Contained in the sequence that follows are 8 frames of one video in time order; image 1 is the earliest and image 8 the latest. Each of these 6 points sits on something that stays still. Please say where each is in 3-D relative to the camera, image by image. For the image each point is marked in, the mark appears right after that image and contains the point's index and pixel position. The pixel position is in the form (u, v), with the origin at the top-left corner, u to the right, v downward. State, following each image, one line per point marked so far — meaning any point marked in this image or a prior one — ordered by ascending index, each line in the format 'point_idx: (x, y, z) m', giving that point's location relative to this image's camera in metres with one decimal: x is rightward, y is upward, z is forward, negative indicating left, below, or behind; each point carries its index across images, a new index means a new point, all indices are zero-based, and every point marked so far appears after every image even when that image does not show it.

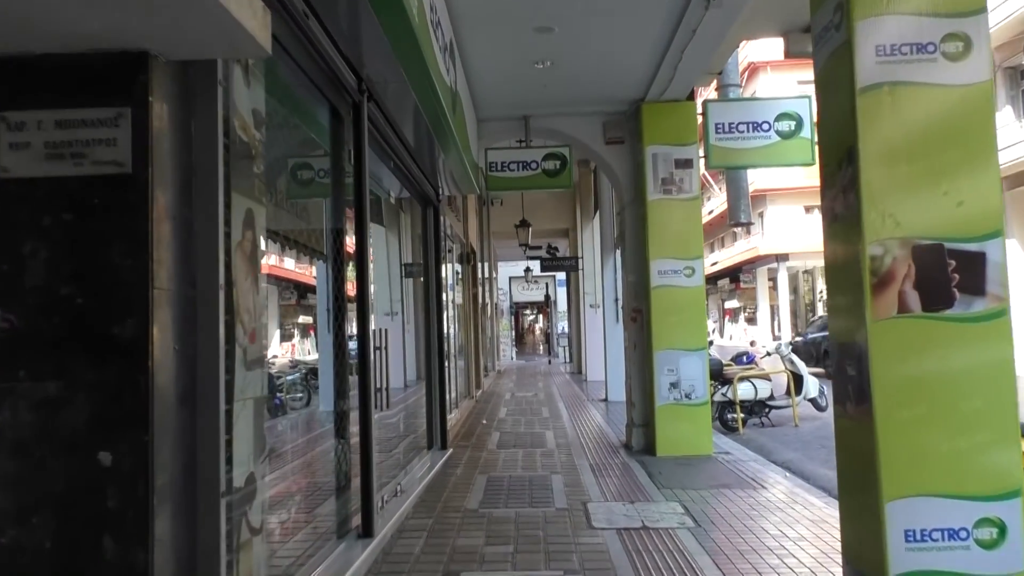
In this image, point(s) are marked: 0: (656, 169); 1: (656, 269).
0: (+1.3, +1.0, +7.0) m
1: (+1.3, +0.2, +7.0) m
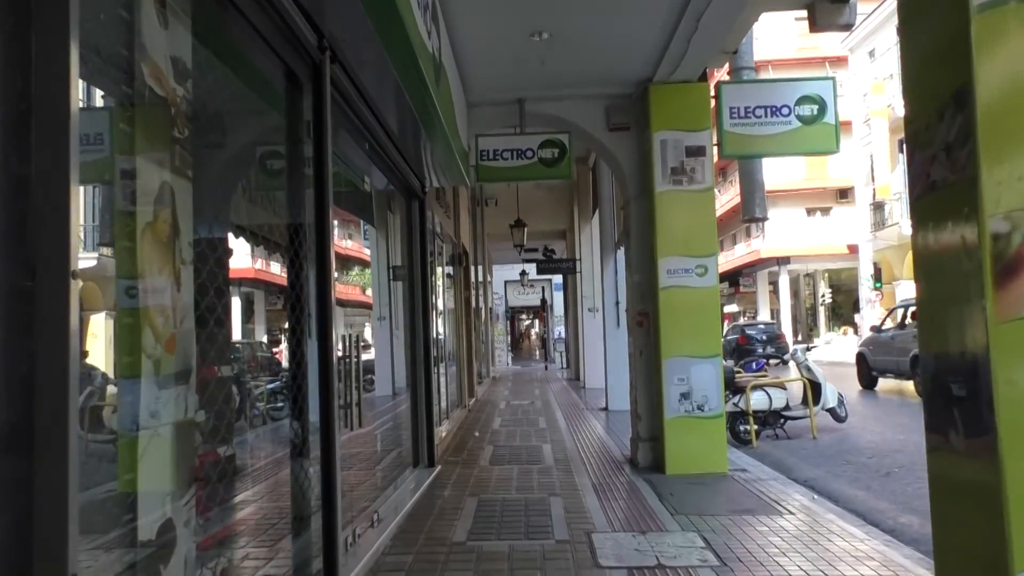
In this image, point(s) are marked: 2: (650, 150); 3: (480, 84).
0: (+1.2, +1.0, +6.4) m
1: (+1.2, +0.2, +6.3) m
2: (+1.1, +1.1, +6.4) m
3: (-0.3, +1.7, +6.5) m
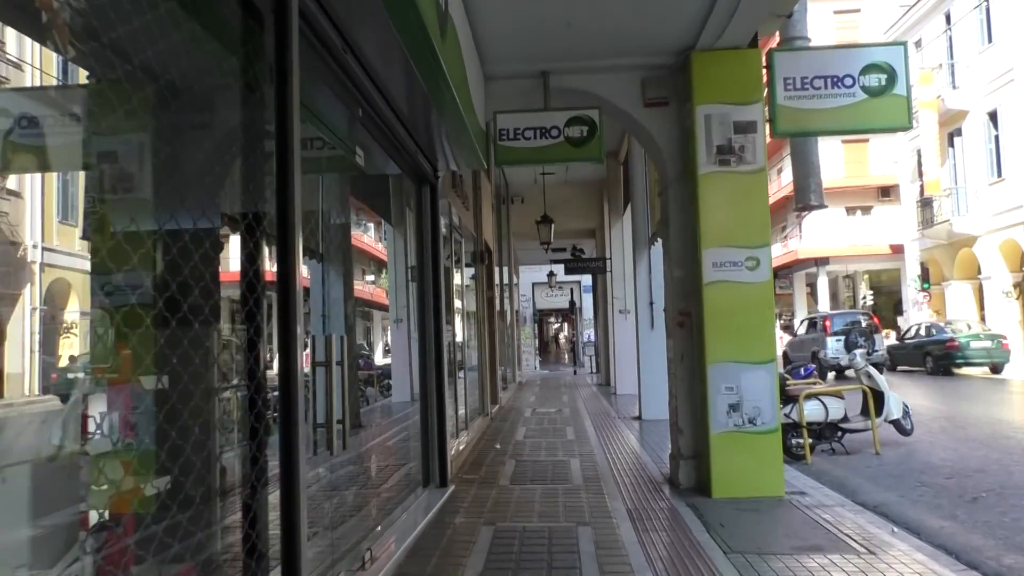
0: (+1.4, +1.1, +5.6) m
1: (+1.4, +0.2, +5.5) m
2: (+1.3, +1.1, +5.6) m
3: (-0.1, +1.7, +5.8) m
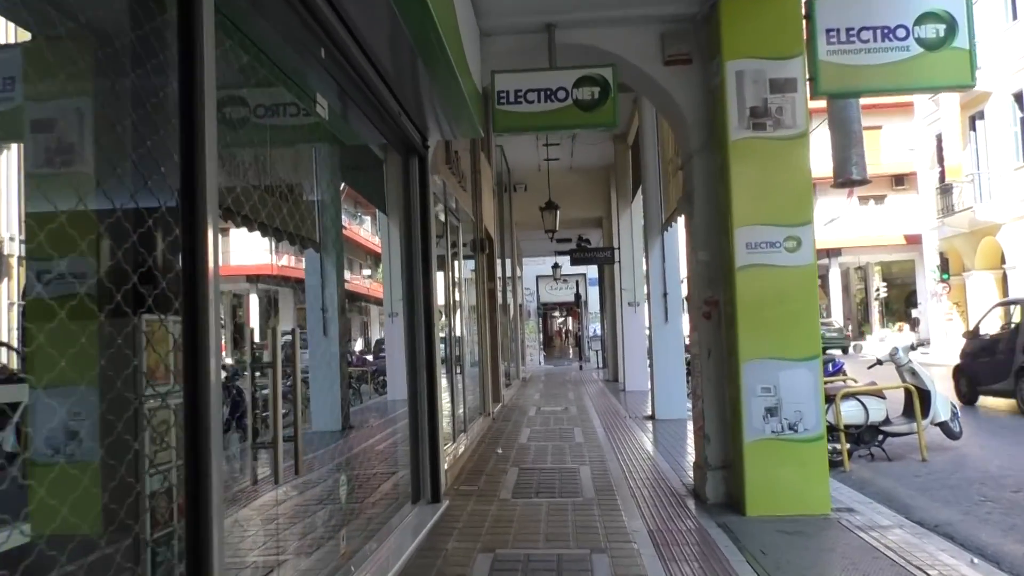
0: (+1.4, +1.2, +4.8) m
1: (+1.4, +0.3, +4.7) m
2: (+1.3, +1.2, +4.9) m
3: (-0.1, +1.8, +5.0) m
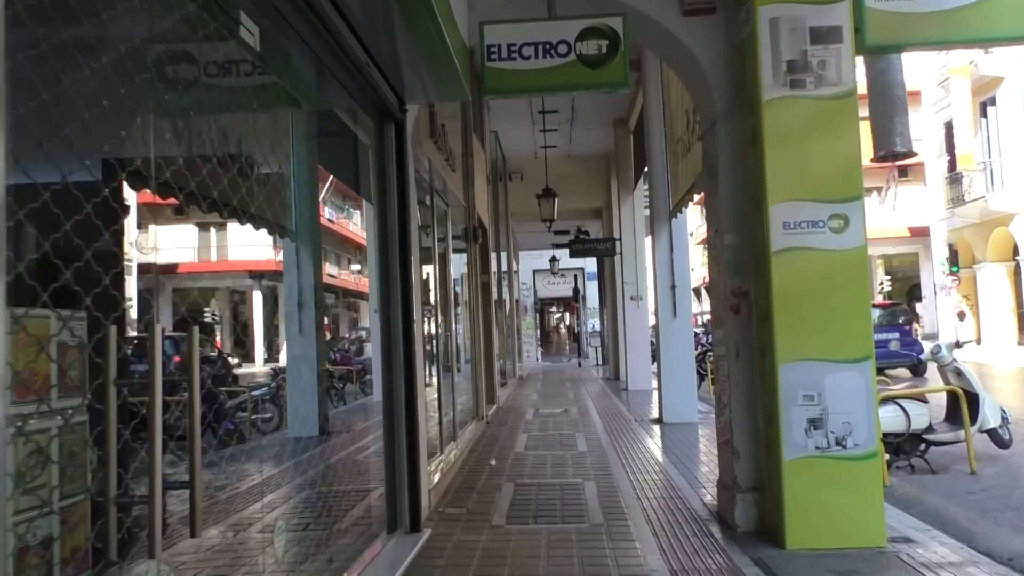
0: (+1.3, +1.2, +4.0) m
1: (+1.3, +0.3, +4.0) m
2: (+1.2, +1.3, +4.1) m
3: (-0.1, +1.8, +4.2) m
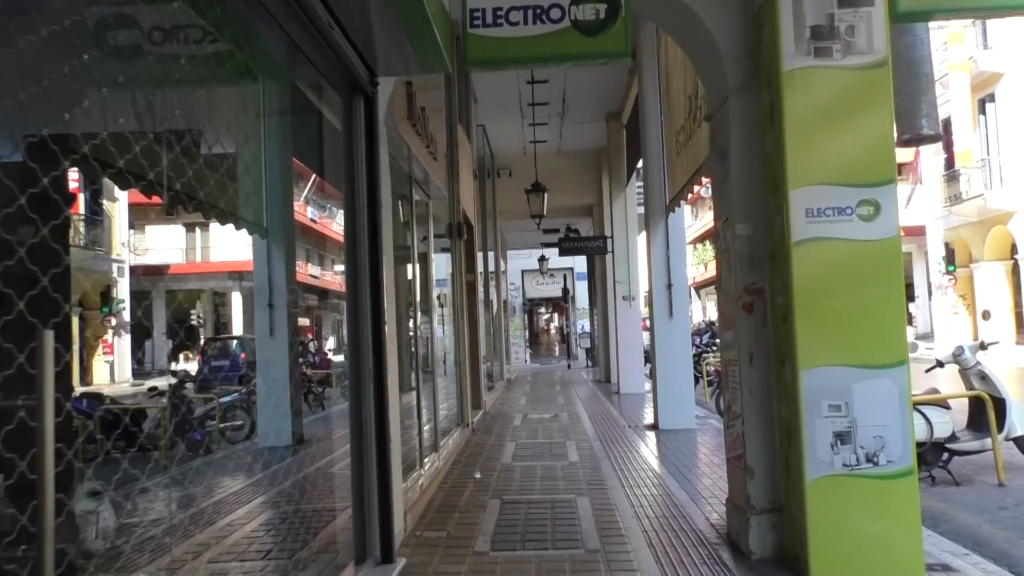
0: (+1.3, +1.2, +3.6) m
1: (+1.3, +0.4, +3.5) m
2: (+1.2, +1.3, +3.6) m
3: (-0.2, +1.9, +3.7) m
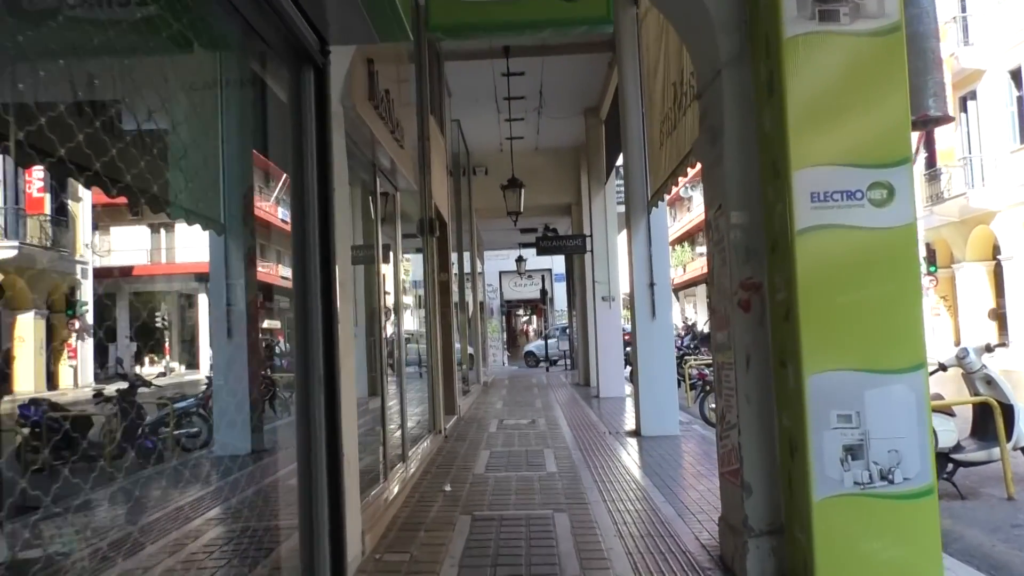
0: (+1.1, +1.3, +3.2) m
1: (+1.1, +0.4, +3.1) m
2: (+1.0, +1.3, +3.2) m
3: (-0.3, +1.9, +3.3) m
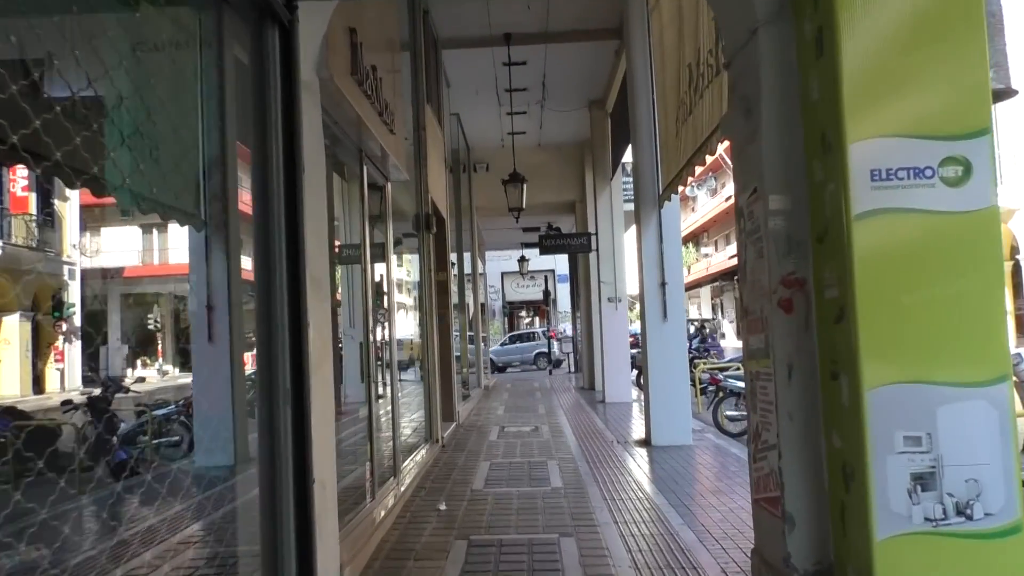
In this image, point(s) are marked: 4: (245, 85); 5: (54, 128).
0: (+1.1, +1.3, +2.6) m
1: (+1.1, +0.4, +2.6) m
2: (+1.0, +1.3, +2.7) m
3: (-0.3, +1.9, +2.8) m
4: (-1.1, +0.8, +3.3) m
5: (-1.3, +0.4, +2.2) m
